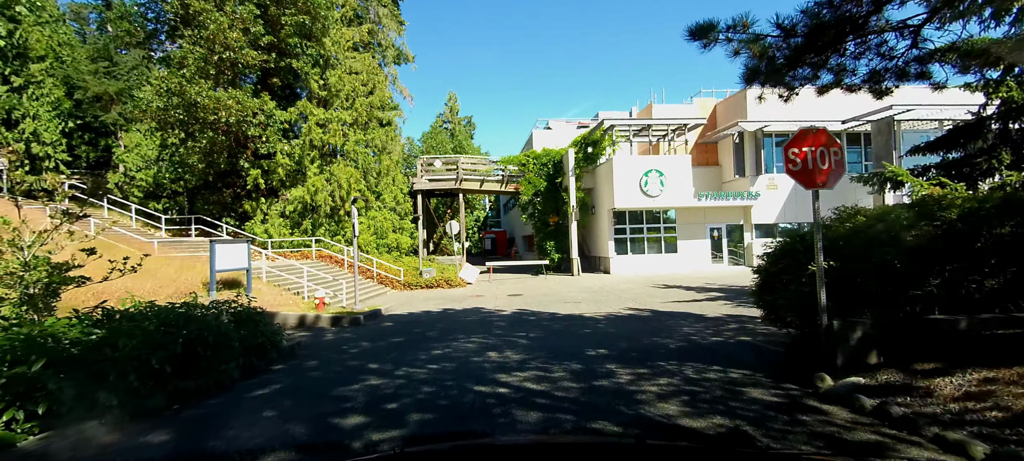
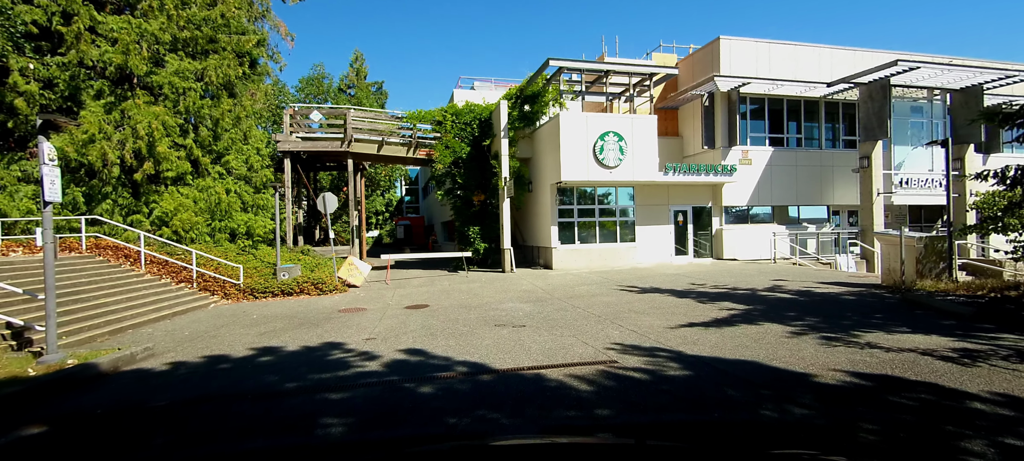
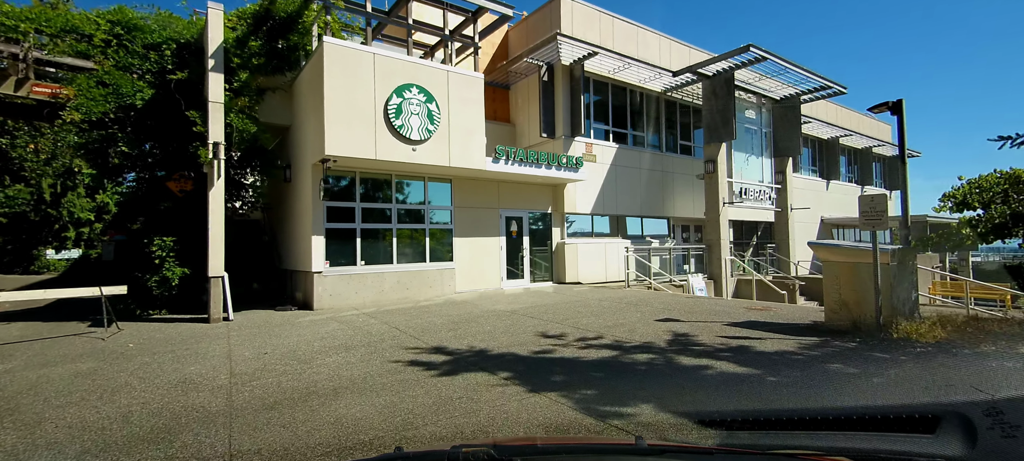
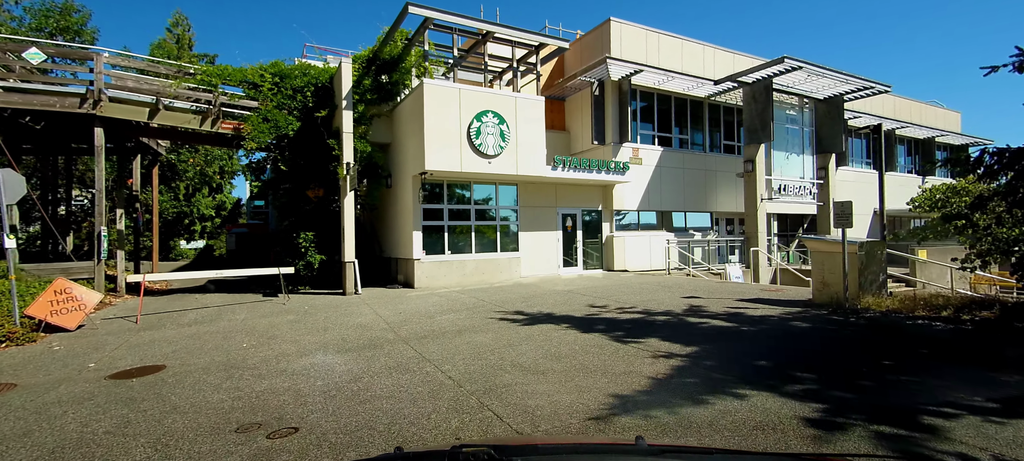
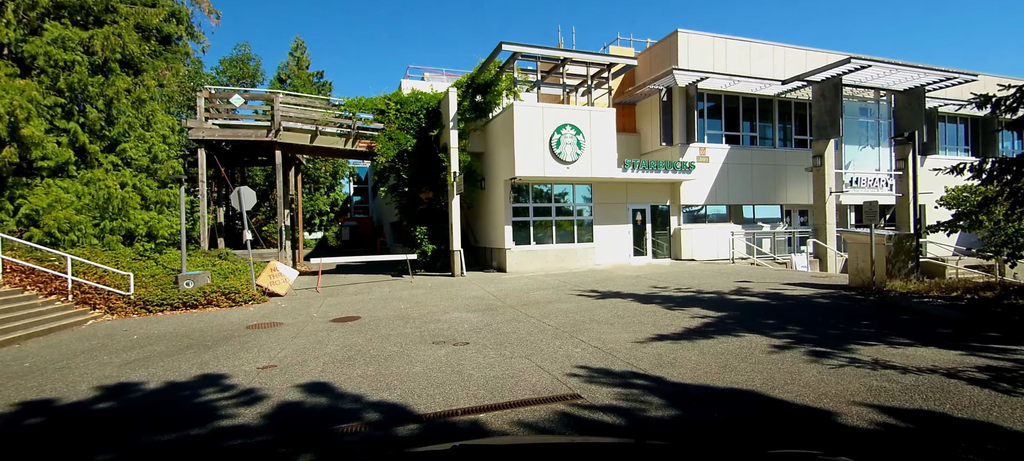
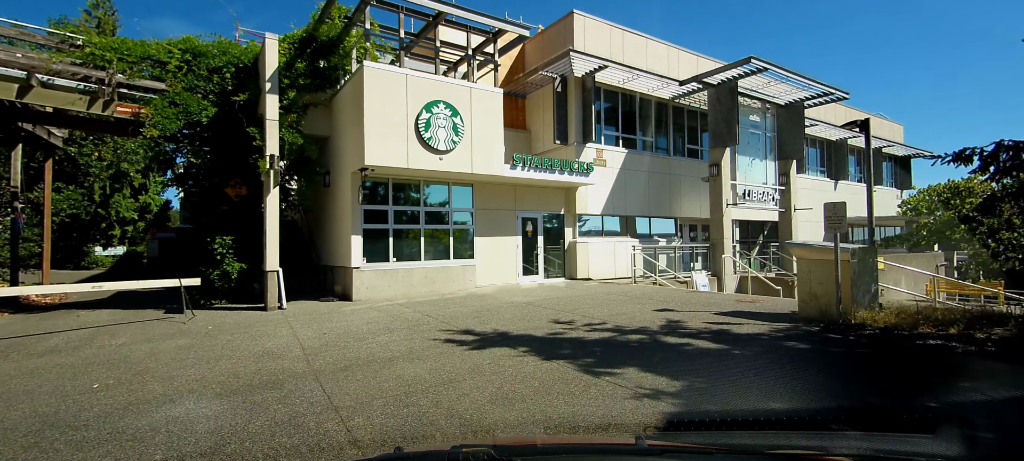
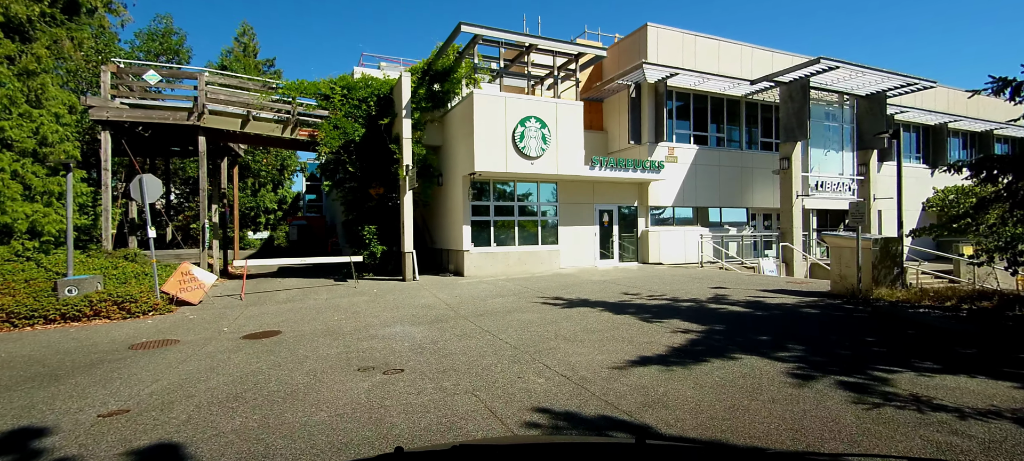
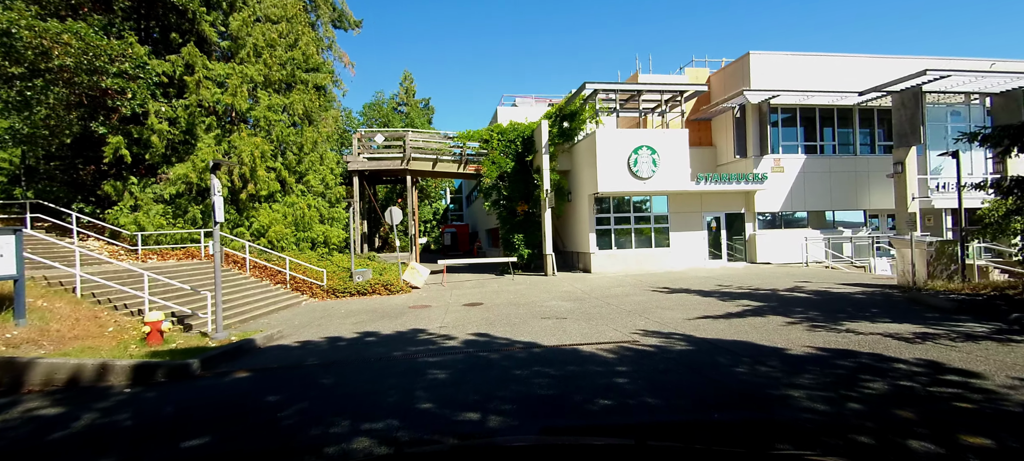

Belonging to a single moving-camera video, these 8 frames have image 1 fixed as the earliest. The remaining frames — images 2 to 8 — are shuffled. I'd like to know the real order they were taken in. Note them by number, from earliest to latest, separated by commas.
8, 2, 5, 7, 4, 6, 3
